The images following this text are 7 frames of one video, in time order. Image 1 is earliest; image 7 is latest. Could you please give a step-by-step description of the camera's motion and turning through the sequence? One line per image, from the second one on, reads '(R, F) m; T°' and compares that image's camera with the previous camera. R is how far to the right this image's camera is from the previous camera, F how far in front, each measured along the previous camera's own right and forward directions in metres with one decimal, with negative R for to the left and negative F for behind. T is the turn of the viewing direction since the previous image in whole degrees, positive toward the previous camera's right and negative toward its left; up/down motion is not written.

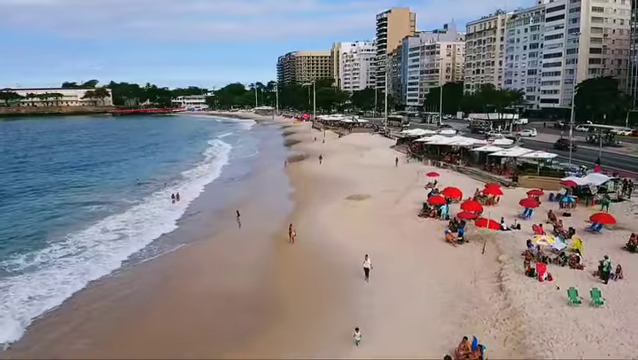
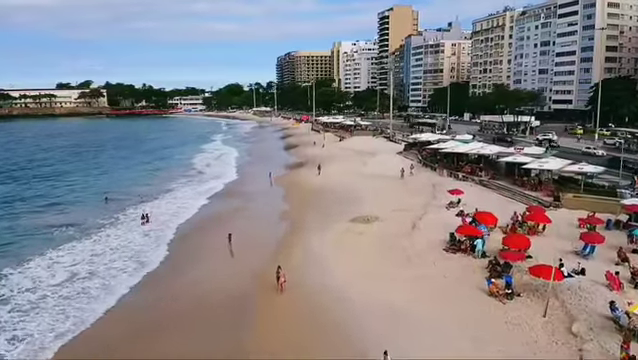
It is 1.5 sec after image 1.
(+0.1, +6.5) m; 0°
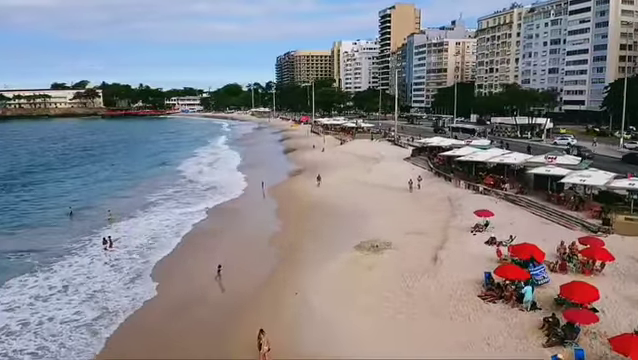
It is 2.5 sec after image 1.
(+0.1, +5.3) m; 0°
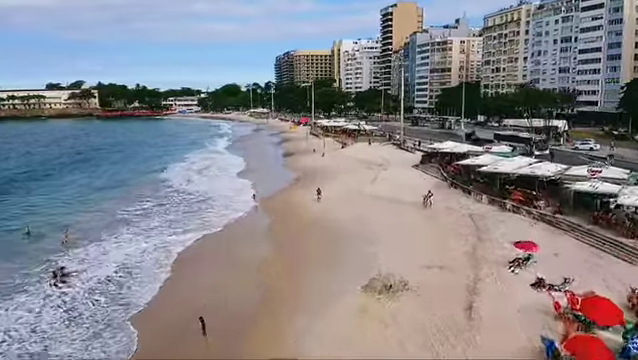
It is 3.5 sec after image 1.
(0.0, +5.2) m; 0°
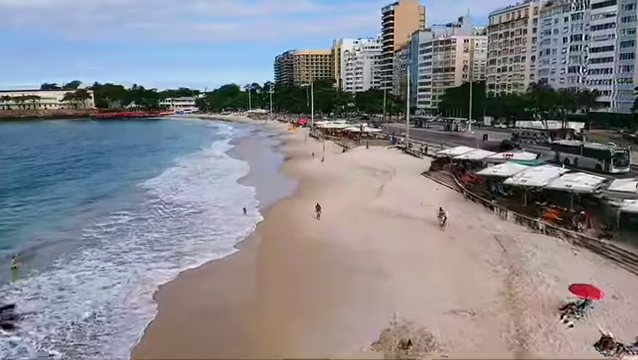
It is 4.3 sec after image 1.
(0.0, +4.5) m; 0°
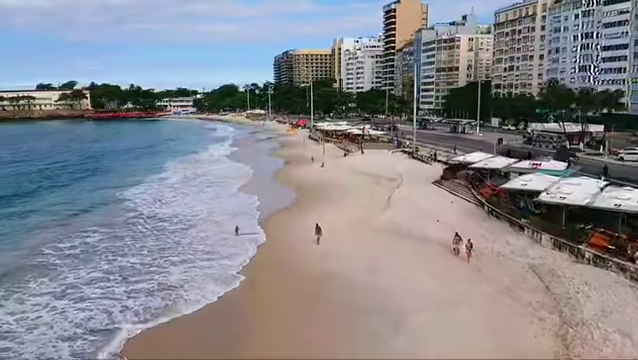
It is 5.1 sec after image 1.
(+0.1, +4.5) m; 0°
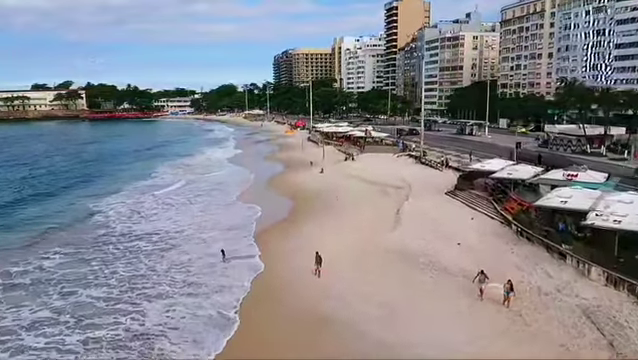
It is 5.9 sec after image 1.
(+0.1, +4.5) m; 0°
